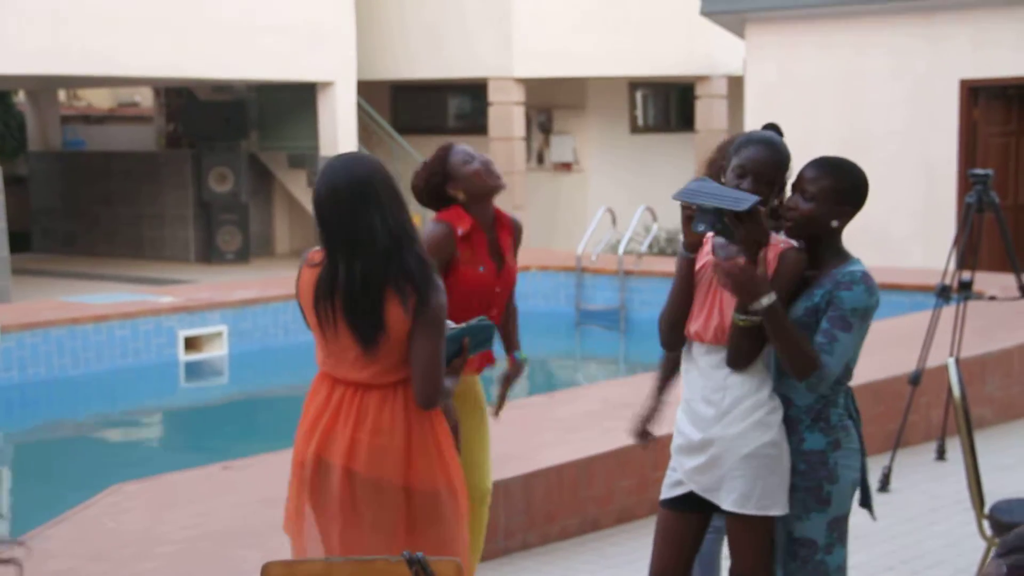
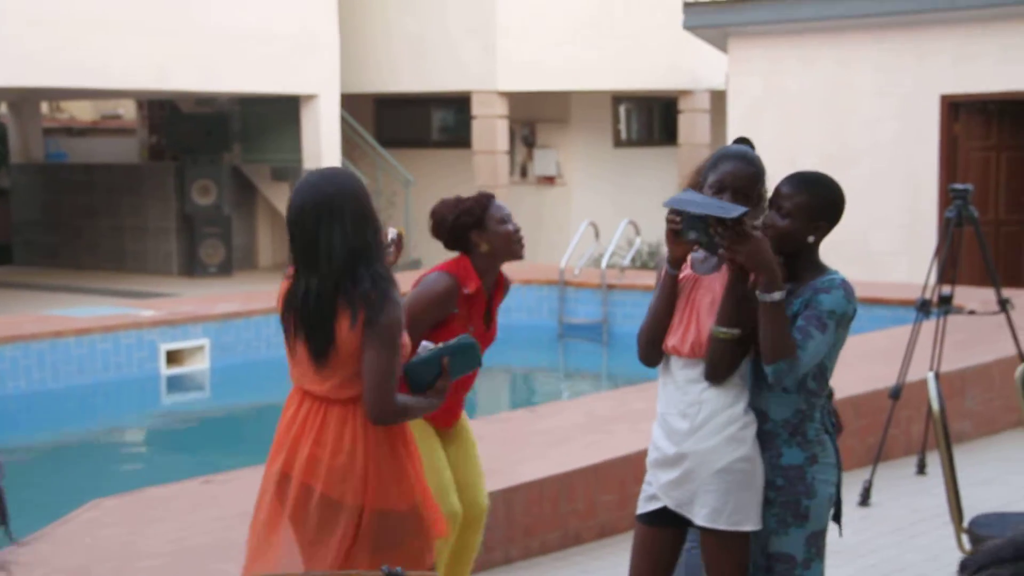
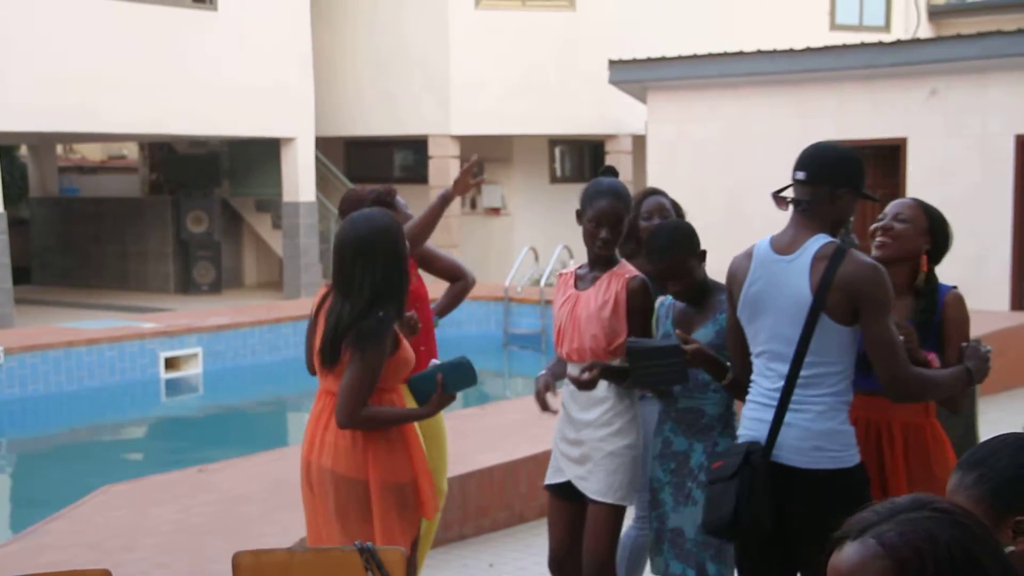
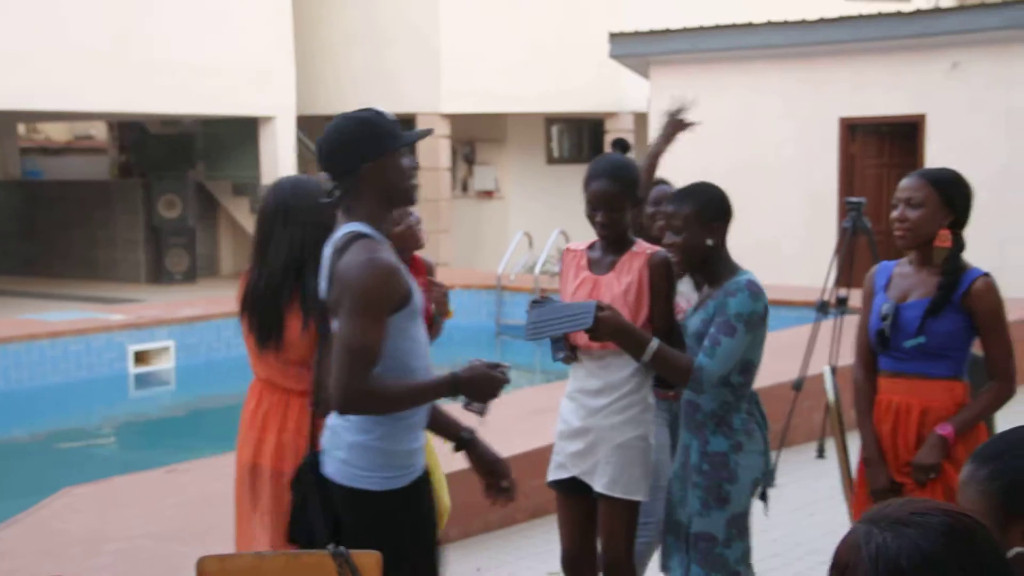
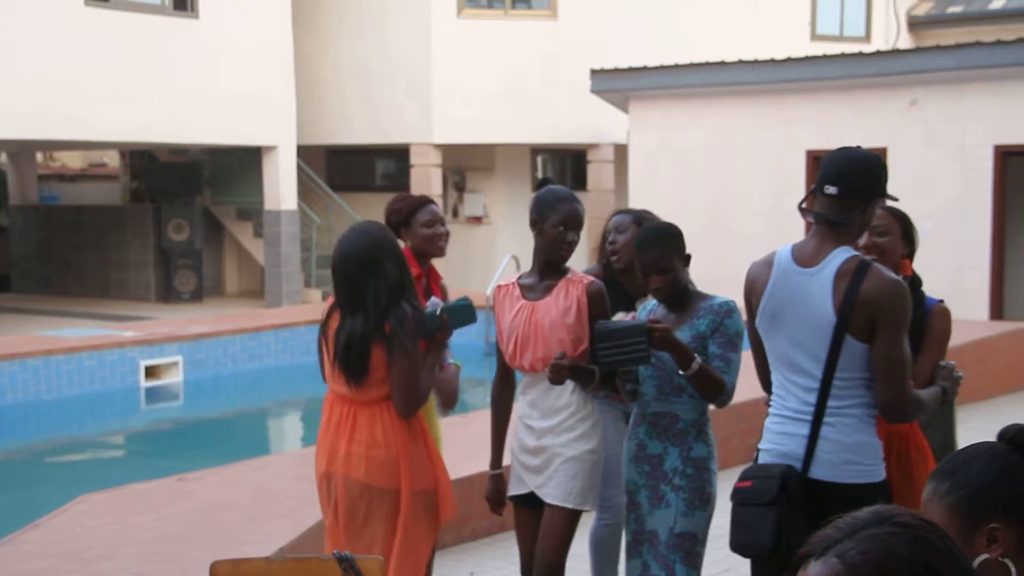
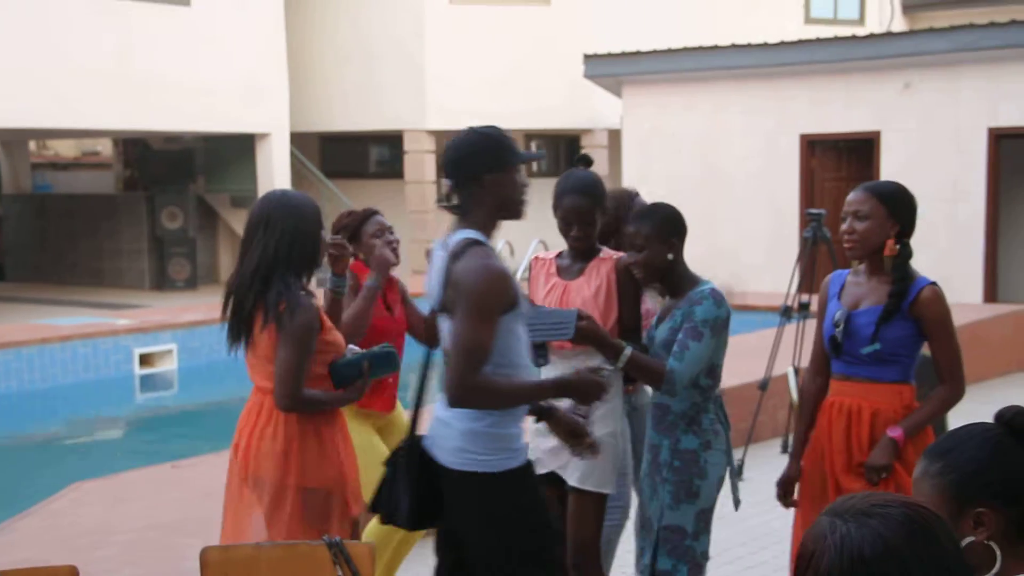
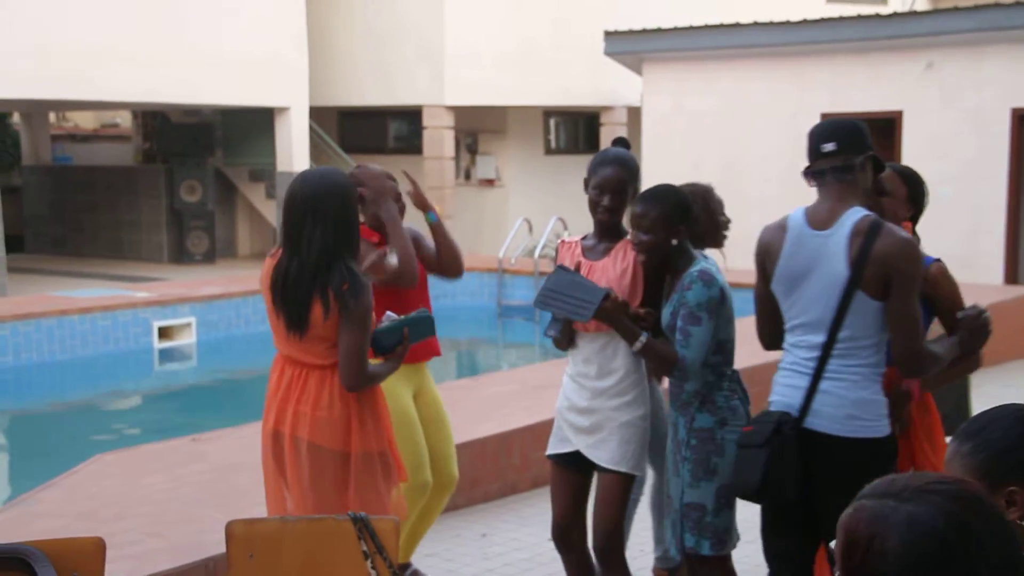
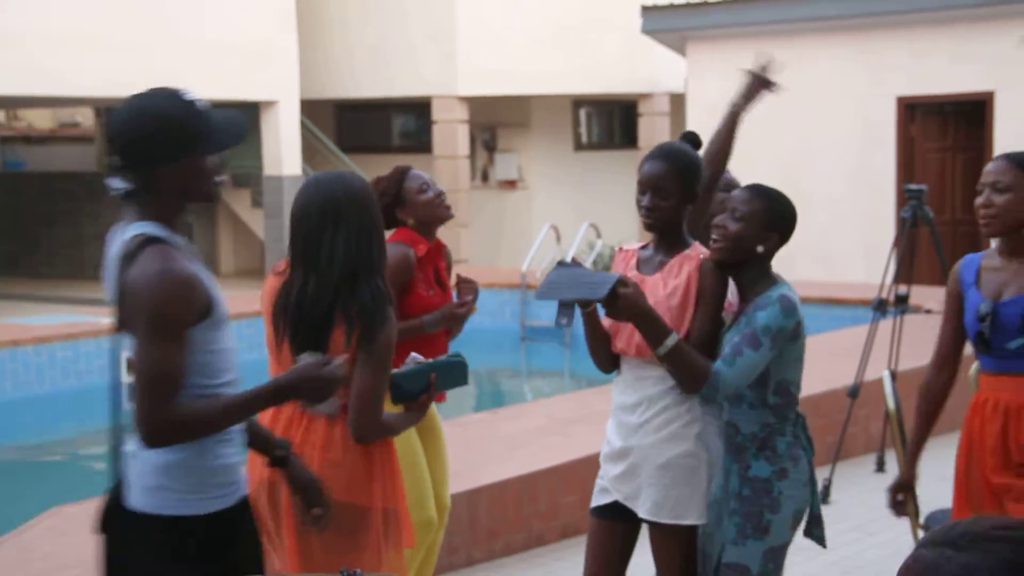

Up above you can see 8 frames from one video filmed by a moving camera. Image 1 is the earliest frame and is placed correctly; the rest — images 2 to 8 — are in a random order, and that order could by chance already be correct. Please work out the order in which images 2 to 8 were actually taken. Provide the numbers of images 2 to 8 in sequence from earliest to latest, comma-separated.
2, 8, 4, 6, 7, 3, 5
